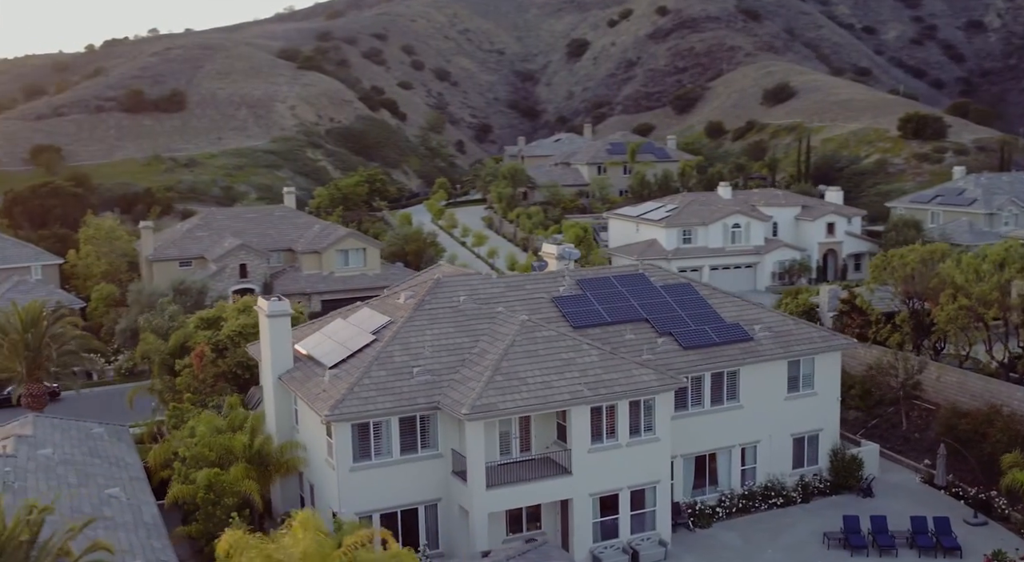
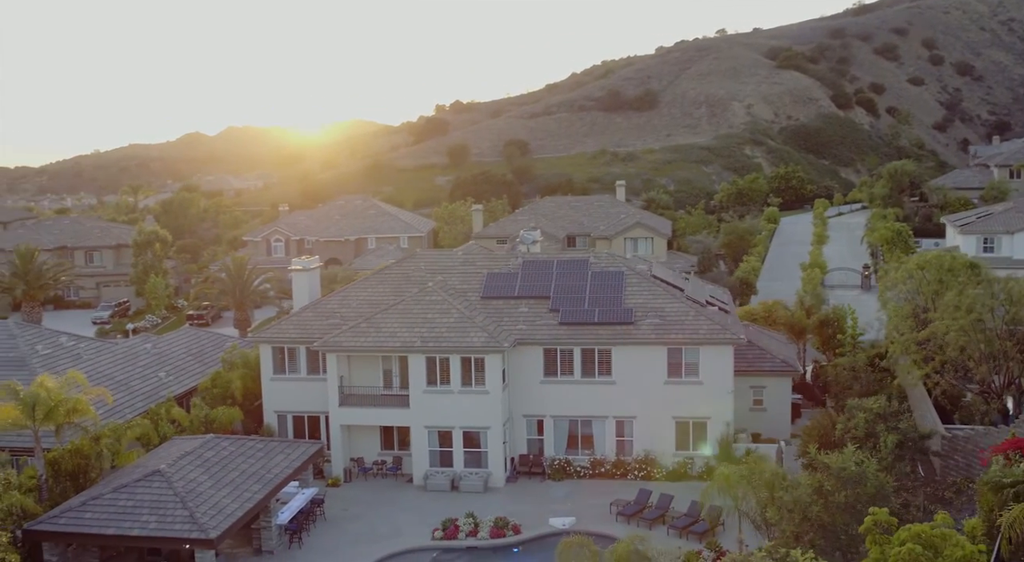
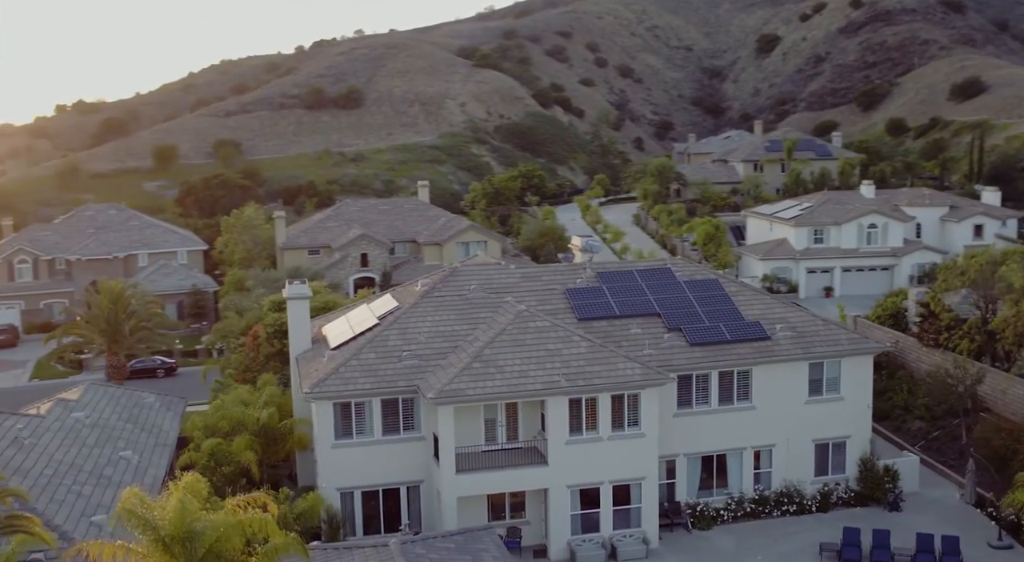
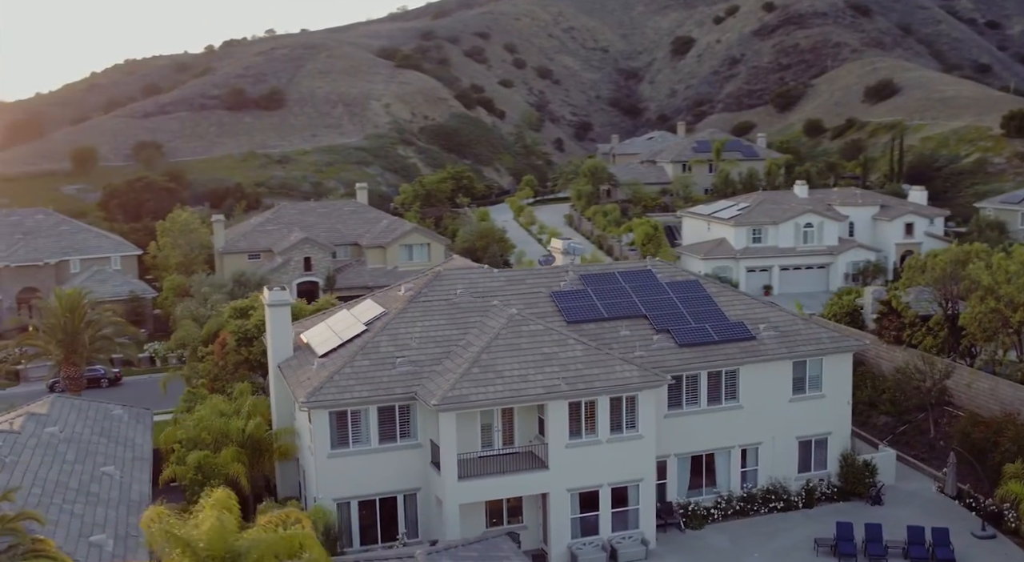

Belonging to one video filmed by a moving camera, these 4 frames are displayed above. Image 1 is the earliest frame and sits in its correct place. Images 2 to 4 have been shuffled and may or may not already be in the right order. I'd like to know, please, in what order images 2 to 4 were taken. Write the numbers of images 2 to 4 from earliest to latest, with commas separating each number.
4, 3, 2
